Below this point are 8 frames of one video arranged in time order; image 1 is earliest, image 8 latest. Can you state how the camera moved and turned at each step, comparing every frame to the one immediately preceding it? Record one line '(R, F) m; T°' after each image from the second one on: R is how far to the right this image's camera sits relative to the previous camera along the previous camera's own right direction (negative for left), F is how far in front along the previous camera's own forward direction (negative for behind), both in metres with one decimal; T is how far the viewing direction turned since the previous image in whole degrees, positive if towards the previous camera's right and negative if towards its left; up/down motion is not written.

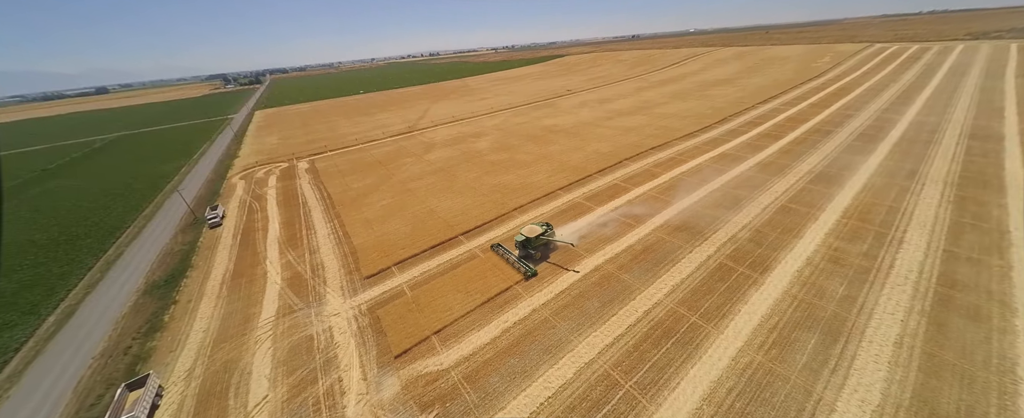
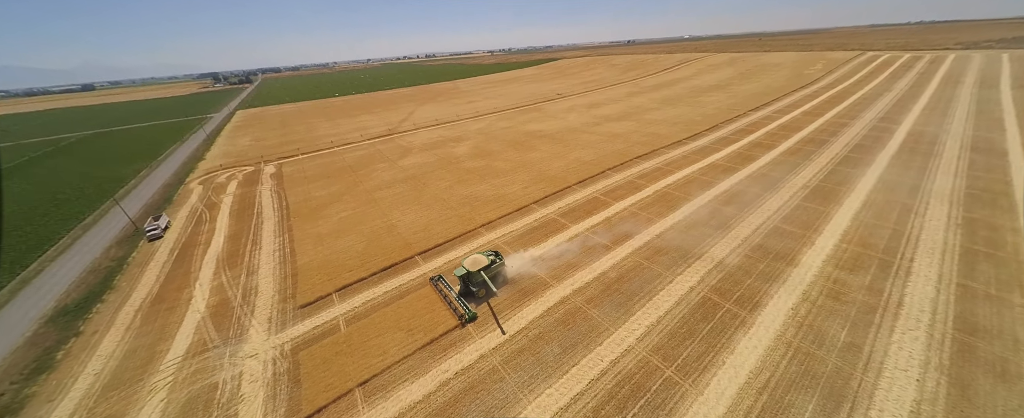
(+1.9, +2.1) m; +1°
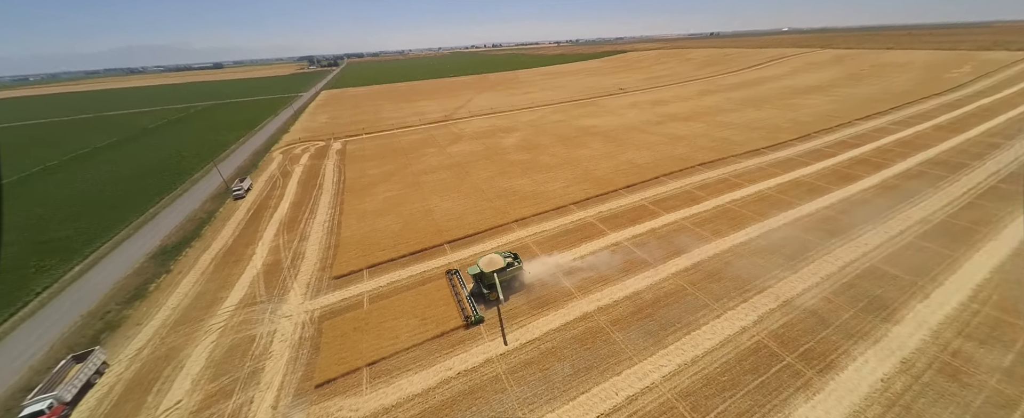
(+0.8, +0.9) m; -9°
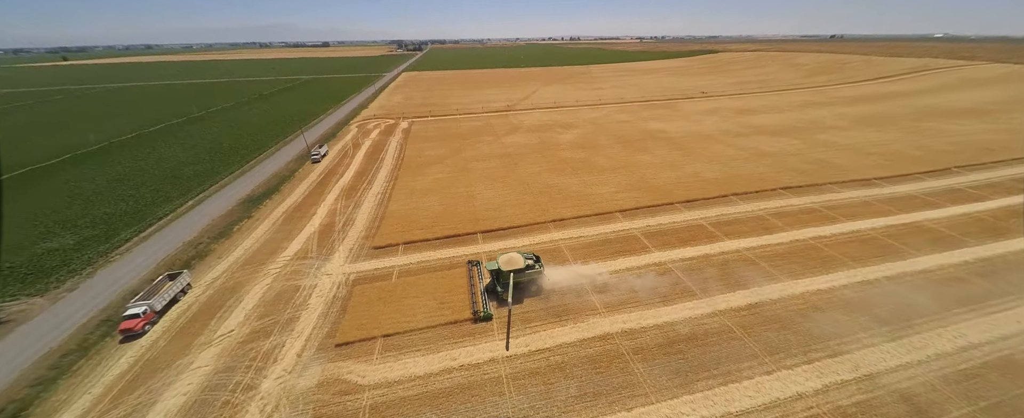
(+0.8, +0.6) m; -10°
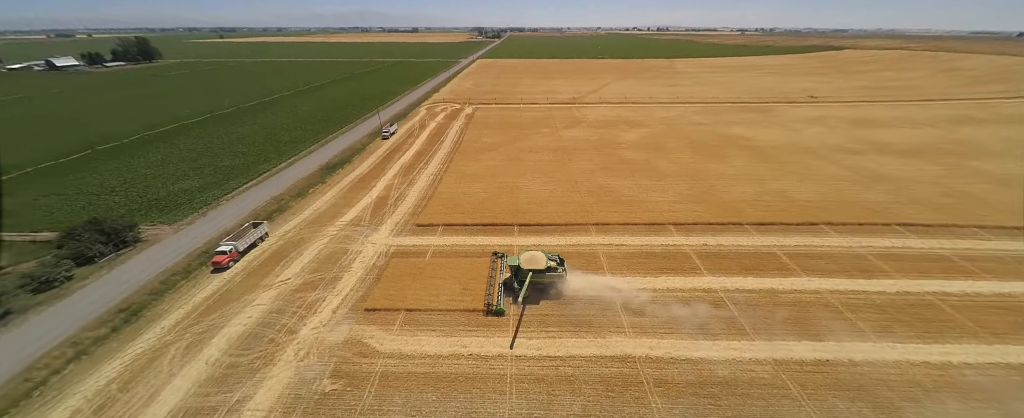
(+0.9, +0.5) m; -11°
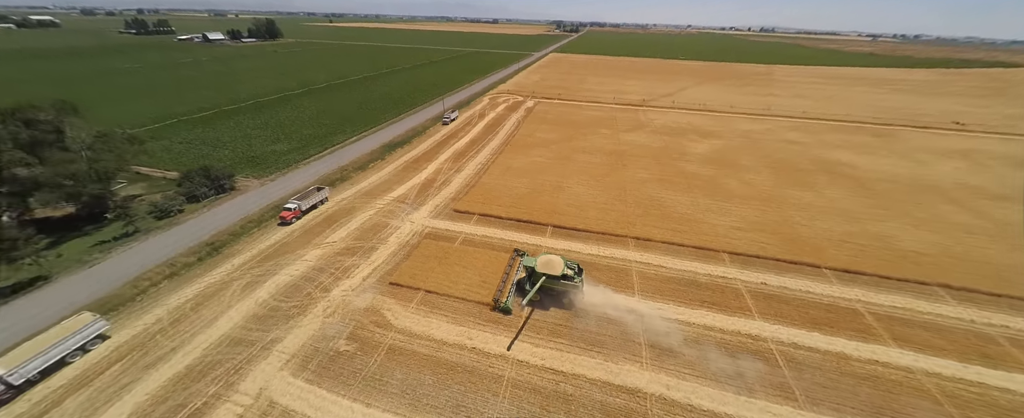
(+0.9, +0.4) m; -10°
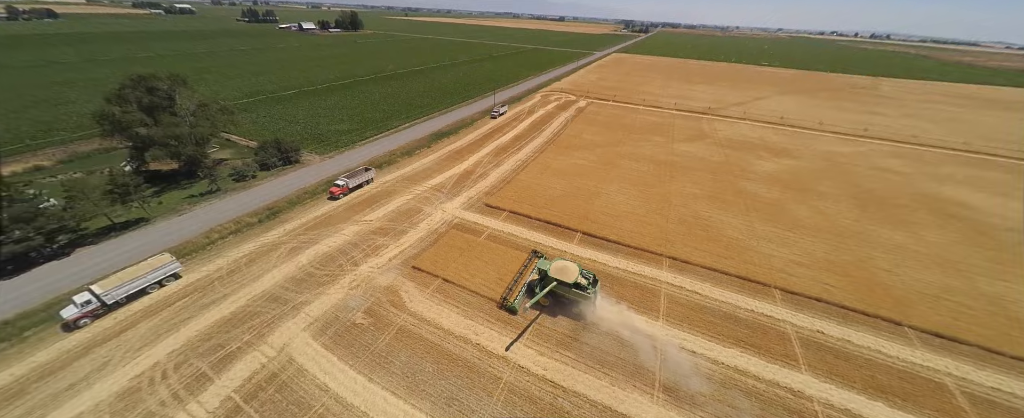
(+0.8, +0.3) m; -8°
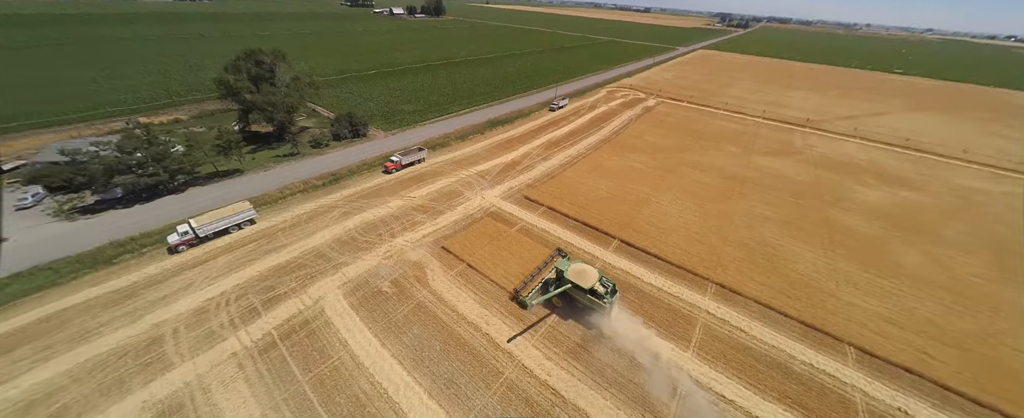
(+0.8, +0.4) m; -10°
